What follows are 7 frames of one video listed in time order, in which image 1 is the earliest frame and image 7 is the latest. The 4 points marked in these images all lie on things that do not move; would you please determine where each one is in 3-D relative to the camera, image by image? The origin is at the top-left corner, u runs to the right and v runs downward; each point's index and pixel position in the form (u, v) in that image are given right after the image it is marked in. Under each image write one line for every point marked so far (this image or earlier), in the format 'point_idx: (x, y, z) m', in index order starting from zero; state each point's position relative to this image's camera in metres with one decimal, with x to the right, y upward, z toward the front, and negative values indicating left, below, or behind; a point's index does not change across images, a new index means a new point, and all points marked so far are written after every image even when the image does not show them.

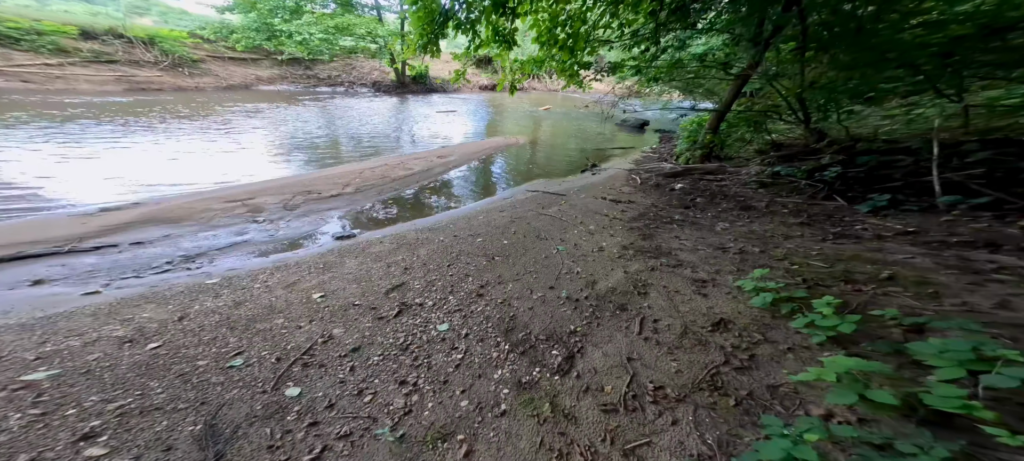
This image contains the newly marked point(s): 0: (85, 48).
0: (-13.3, +6.0, +10.6) m
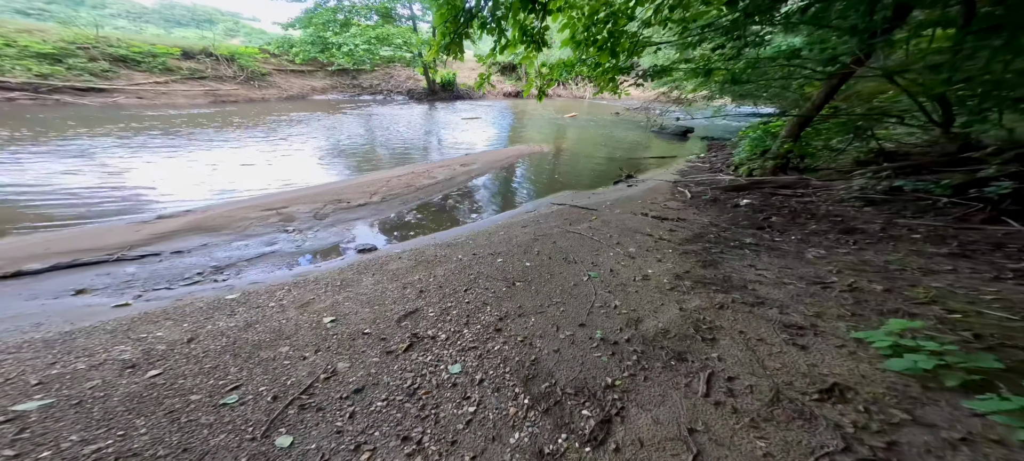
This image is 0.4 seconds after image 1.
0: (-11.8, +6.1, +12.0) m
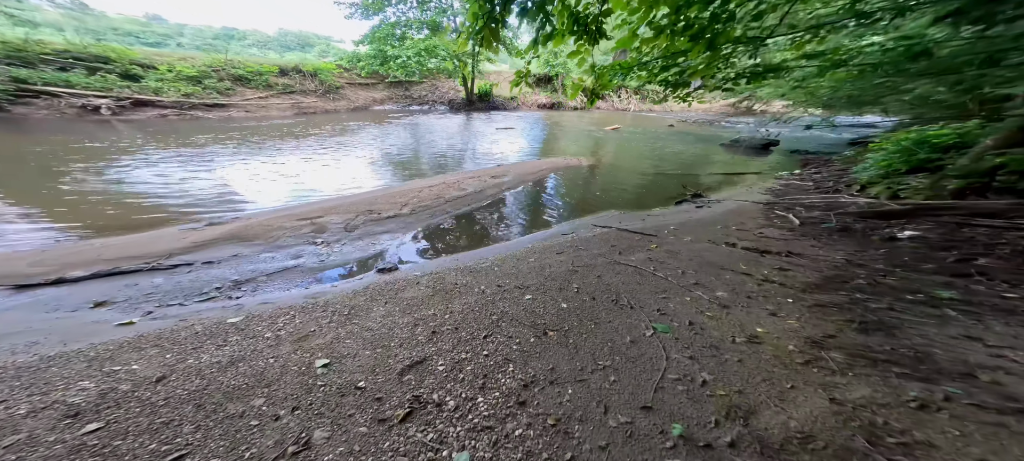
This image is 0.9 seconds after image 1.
0: (-9.6, +6.0, +13.4) m
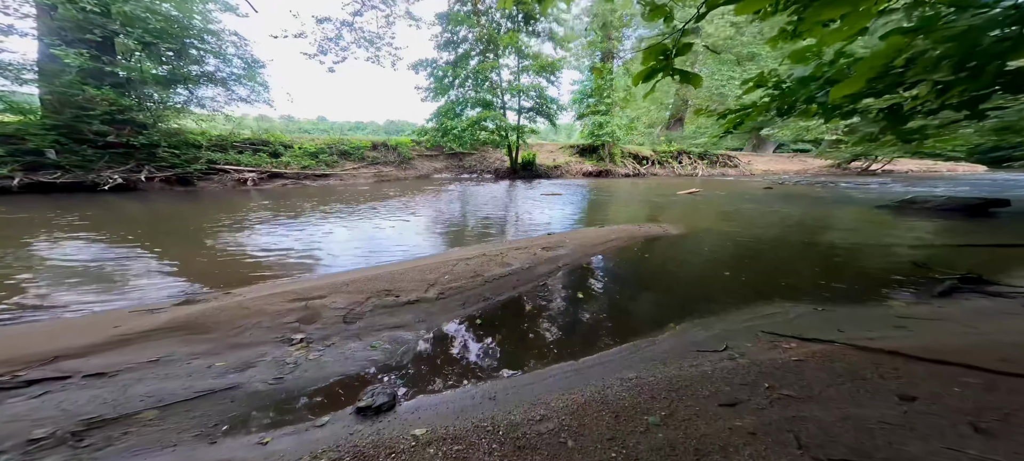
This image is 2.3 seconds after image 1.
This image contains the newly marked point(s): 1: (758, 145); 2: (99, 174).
0: (-6.6, +3.3, +14.6) m
1: (+15.5, +5.1, +20.1) m
2: (-11.4, +1.6, +8.8) m
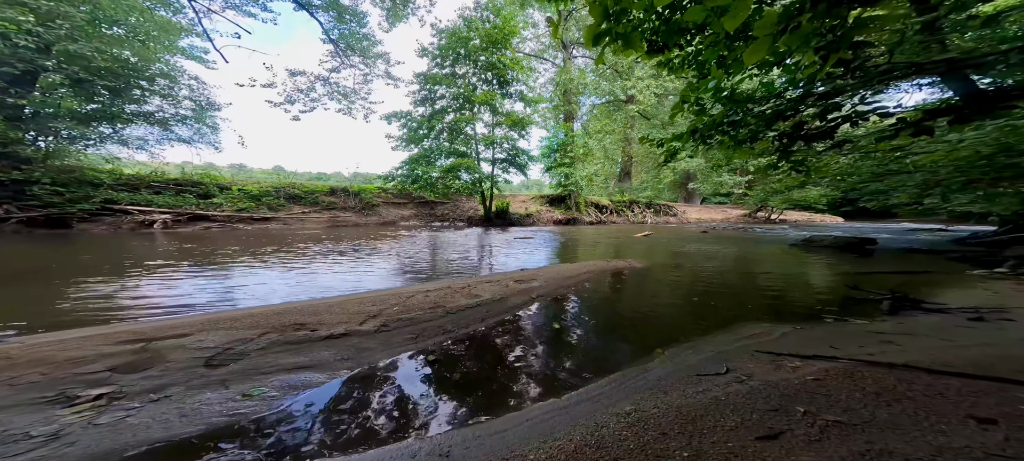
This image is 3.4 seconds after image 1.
0: (-8.2, +1.3, +13.8) m
1: (+13.2, +2.3, +21.8) m
2: (-12.4, +0.5, +7.3) m
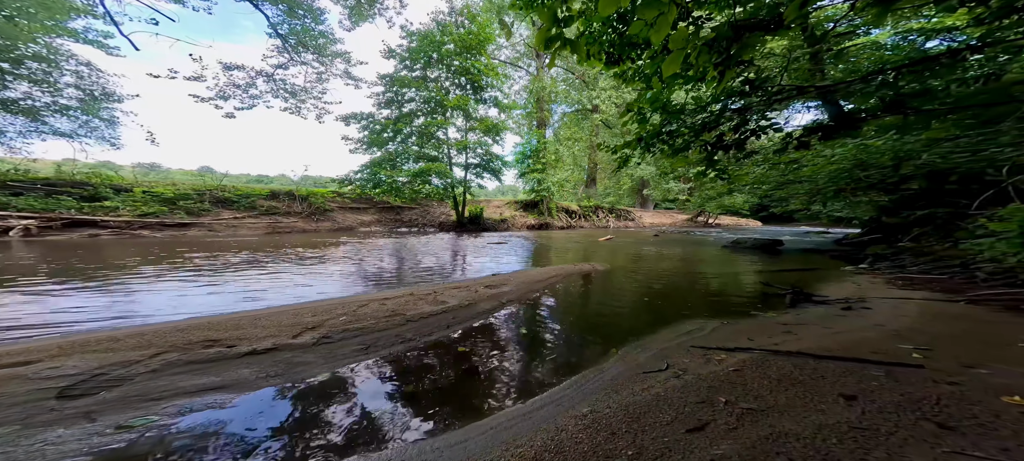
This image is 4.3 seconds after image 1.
0: (-10.1, +1.0, +12.7) m
1: (+10.1, +2.1, +23.4) m
2: (-13.4, +0.3, +5.7) m
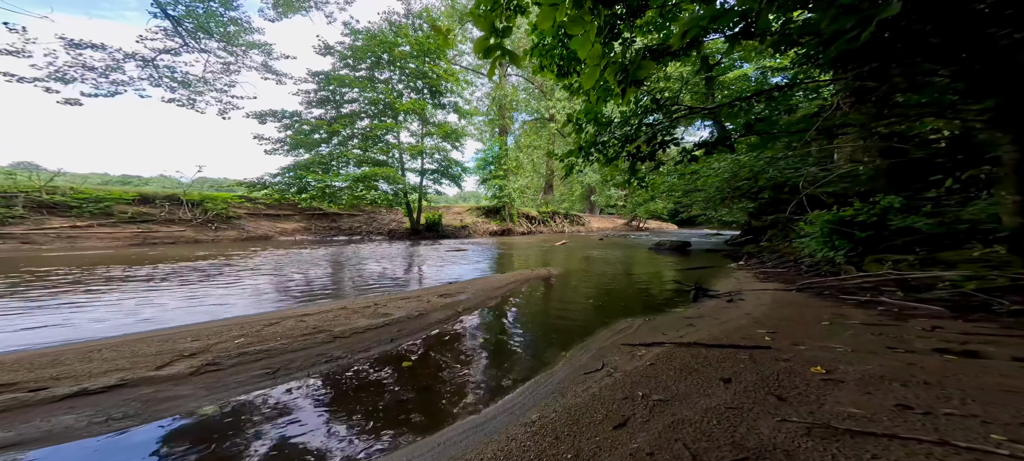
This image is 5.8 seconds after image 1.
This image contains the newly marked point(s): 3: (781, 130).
0: (-12.3, +0.7, +10.7) m
1: (+5.7, +1.7, +24.8) m
2: (-14.3, 0.0, +3.2) m
3: (+2.2, +0.8, +2.6) m
